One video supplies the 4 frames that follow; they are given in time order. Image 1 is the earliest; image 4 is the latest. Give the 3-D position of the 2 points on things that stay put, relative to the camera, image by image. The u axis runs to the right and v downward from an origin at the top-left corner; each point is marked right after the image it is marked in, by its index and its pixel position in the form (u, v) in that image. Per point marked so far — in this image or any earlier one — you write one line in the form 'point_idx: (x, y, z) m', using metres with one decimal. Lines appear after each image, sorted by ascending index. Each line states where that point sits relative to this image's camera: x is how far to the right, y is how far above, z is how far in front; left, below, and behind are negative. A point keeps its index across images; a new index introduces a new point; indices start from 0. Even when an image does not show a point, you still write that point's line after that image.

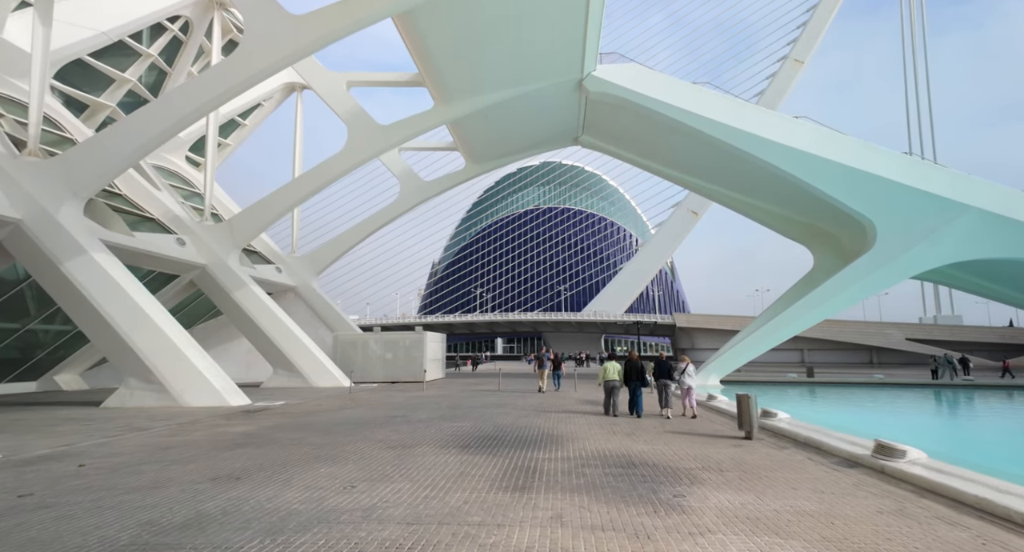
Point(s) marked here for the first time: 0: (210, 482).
0: (-2.3, -1.5, +3.7) m
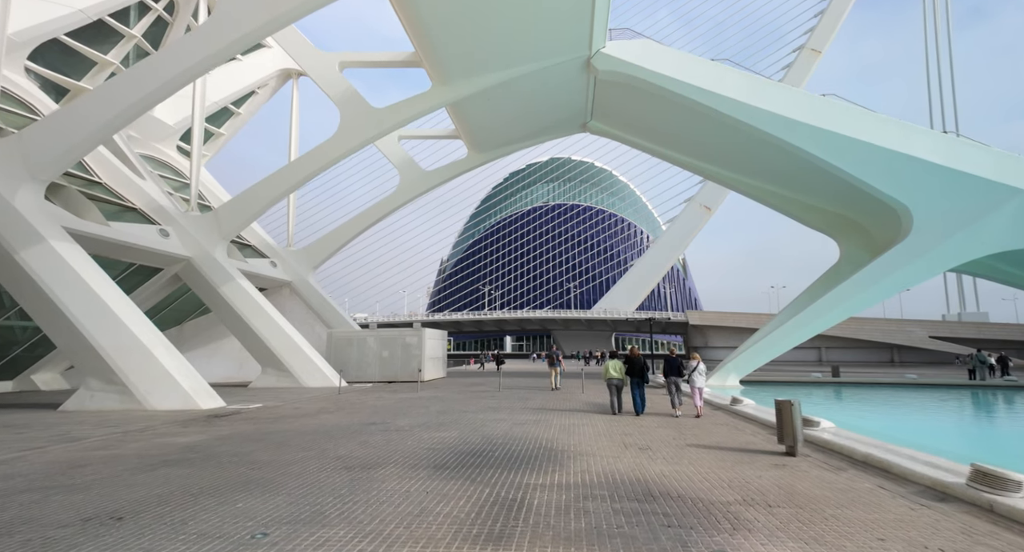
0: (-2.4, -1.4, +2.7) m
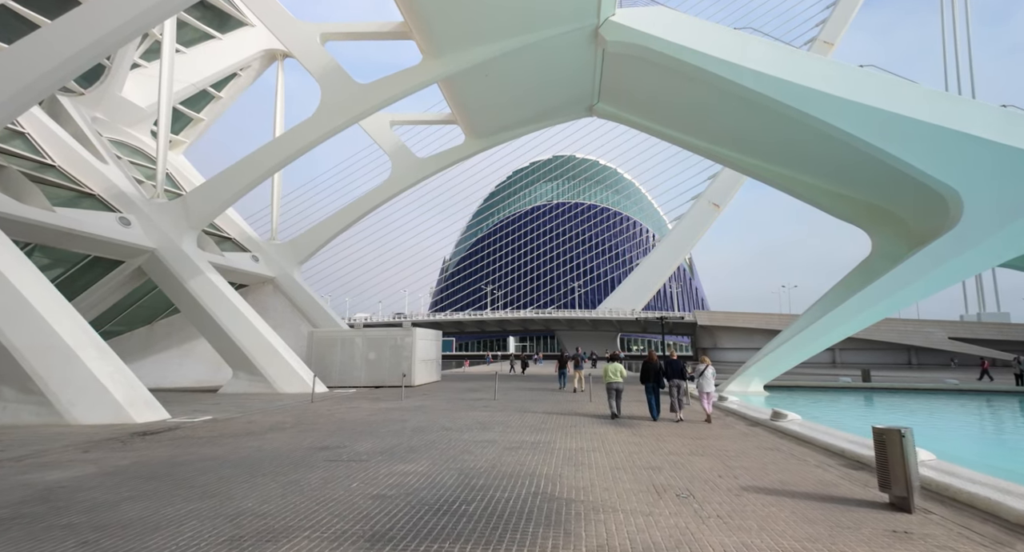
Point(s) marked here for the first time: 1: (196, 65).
0: (-2.5, -1.2, +1.3) m
1: (-11.1, +7.4, +17.4) m
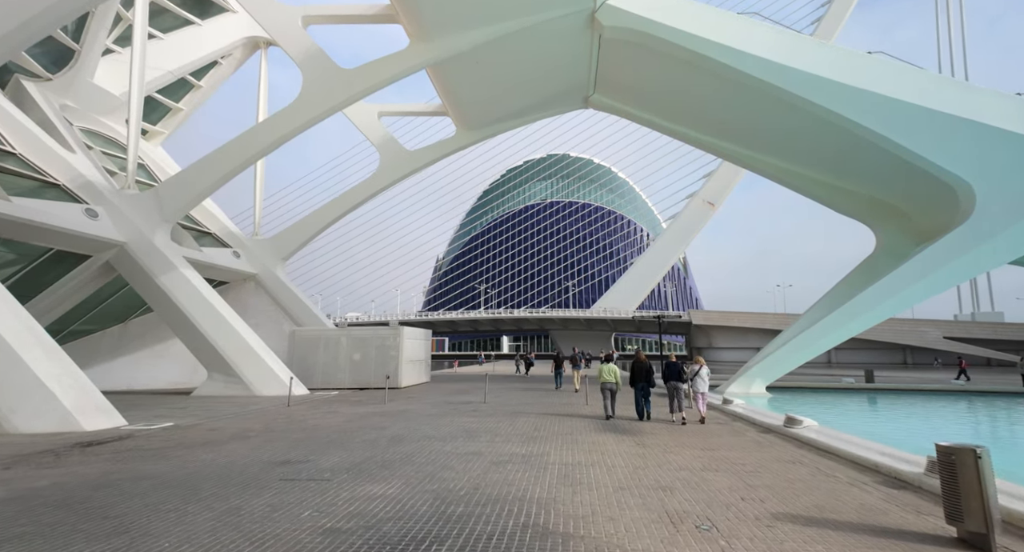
0: (-2.6, -1.1, +0.6) m
1: (-11.3, +7.5, +16.6) m
